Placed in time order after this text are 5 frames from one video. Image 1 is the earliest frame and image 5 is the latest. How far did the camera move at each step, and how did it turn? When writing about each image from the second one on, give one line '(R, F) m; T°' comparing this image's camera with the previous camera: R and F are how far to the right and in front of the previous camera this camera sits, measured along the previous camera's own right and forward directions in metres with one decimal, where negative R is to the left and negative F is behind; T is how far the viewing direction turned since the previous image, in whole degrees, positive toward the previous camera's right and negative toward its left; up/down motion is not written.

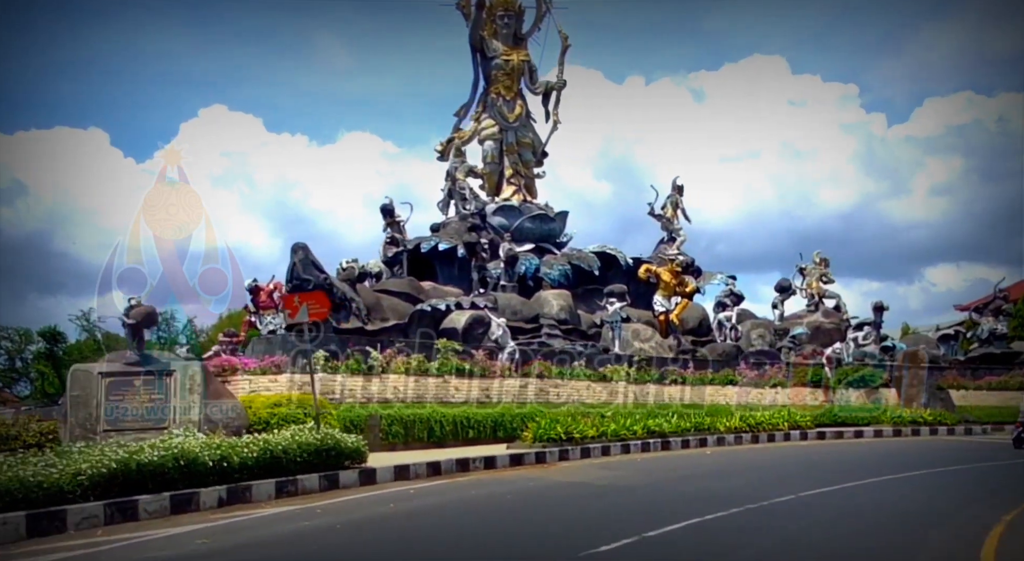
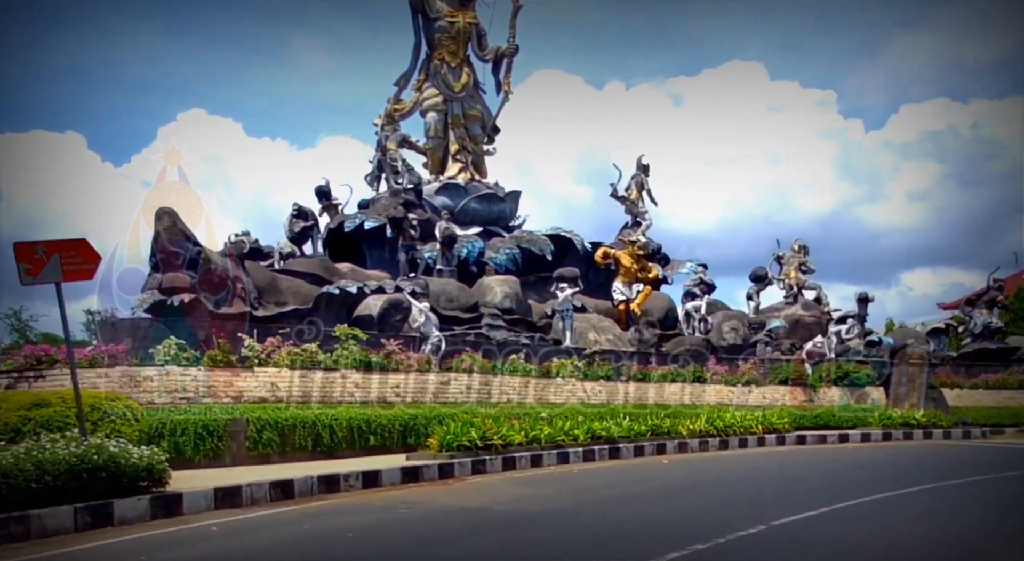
(+1.1, +3.0) m; +1°
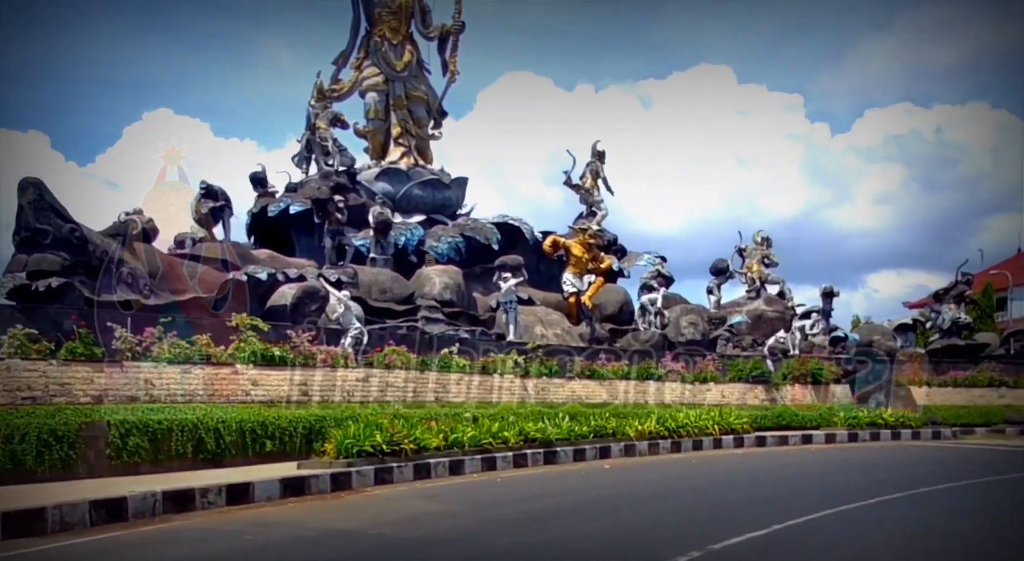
(+0.7, +1.6) m; +2°
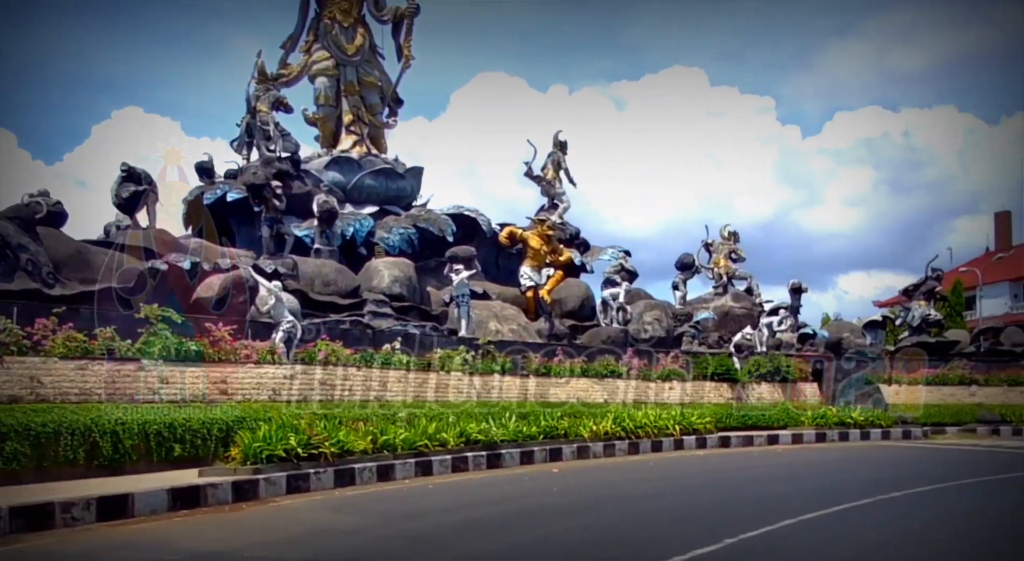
(+0.5, +1.0) m; +2°
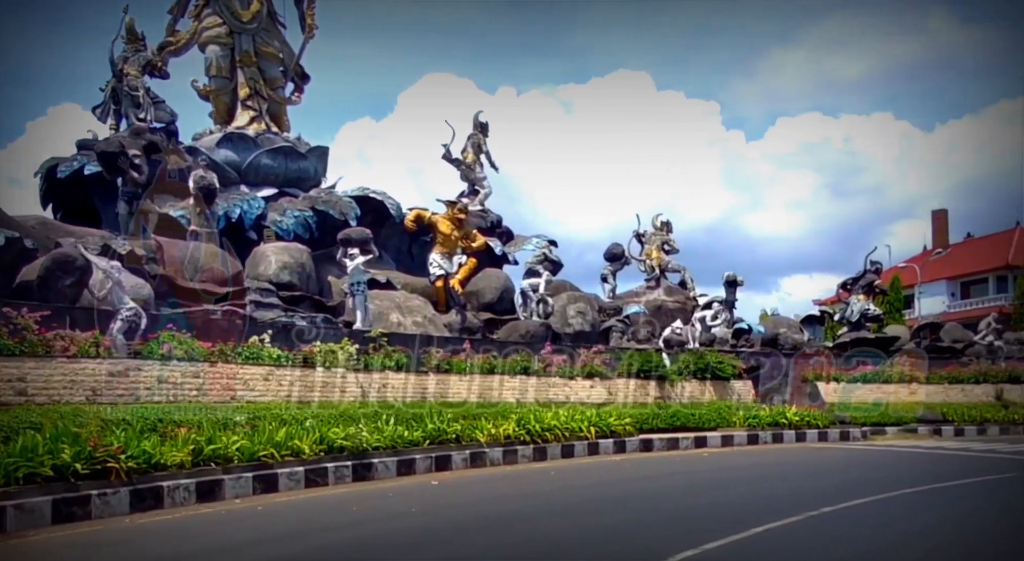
(+0.9, +1.8) m; +4°
